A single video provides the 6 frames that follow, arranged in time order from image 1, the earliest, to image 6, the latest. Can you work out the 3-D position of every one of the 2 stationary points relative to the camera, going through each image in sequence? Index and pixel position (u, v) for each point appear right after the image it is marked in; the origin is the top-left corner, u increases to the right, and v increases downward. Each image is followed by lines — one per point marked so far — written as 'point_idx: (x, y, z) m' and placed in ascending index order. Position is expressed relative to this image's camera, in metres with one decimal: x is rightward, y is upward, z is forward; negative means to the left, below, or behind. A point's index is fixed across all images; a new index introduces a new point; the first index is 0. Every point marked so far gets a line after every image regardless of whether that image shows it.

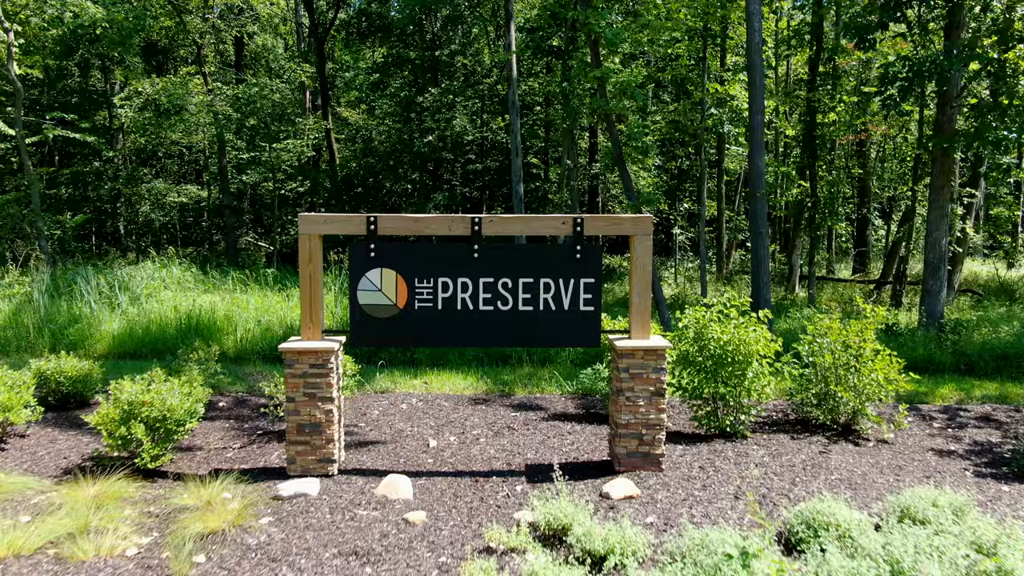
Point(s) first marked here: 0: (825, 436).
0: (+4.1, -2.0, +6.2) m
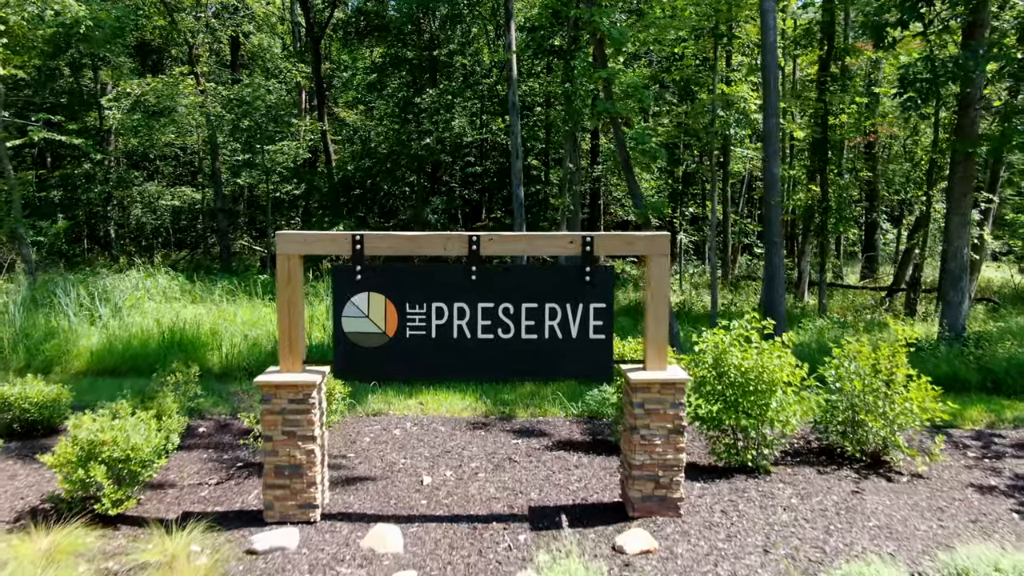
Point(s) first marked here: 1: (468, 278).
0: (+4.1, -2.2, +5.7) m
1: (-0.4, +0.1, +4.4) m
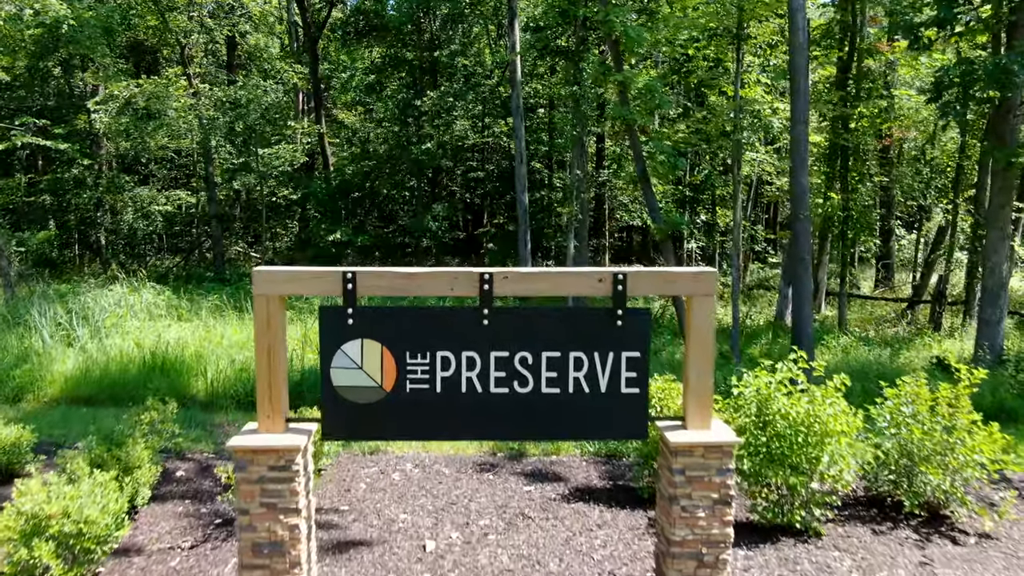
0: (+4.3, -2.6, +5.0) m
1: (-0.3, -0.3, +3.8) m
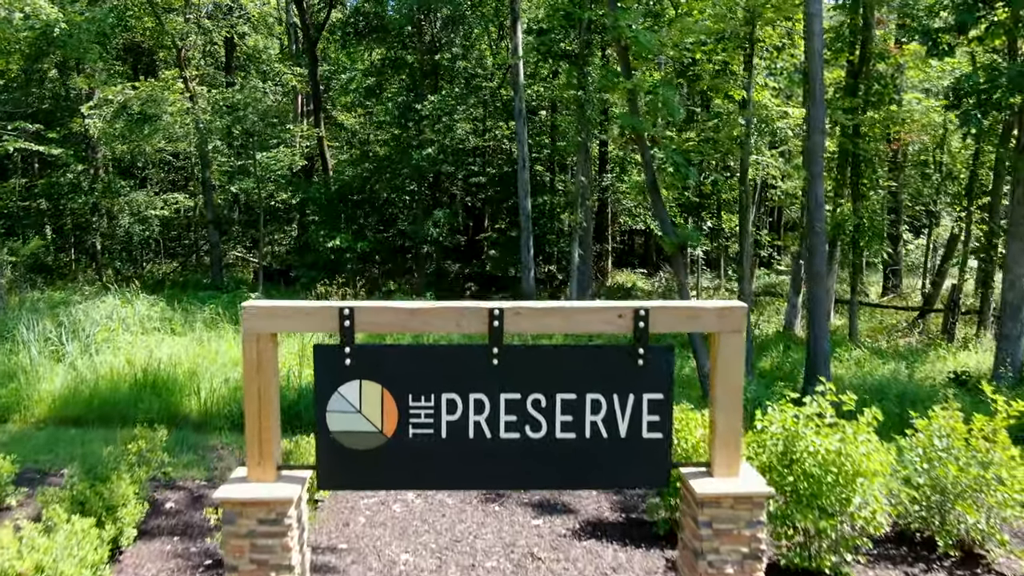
0: (+4.4, -2.8, +4.7) m
1: (-0.2, -0.6, +3.5) m
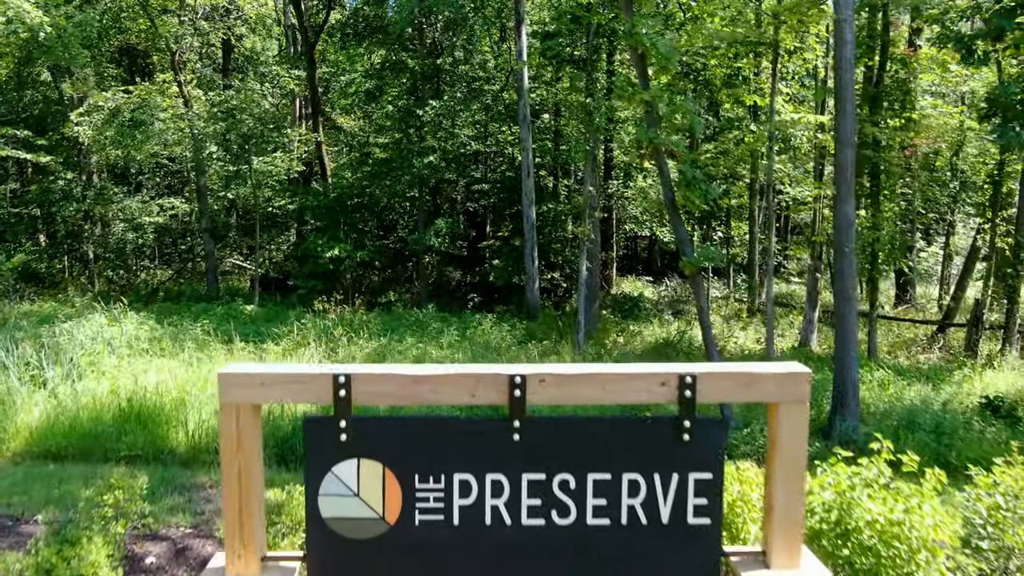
0: (+4.5, -3.2, +4.2) m
1: (0.0, -0.9, +3.0) m
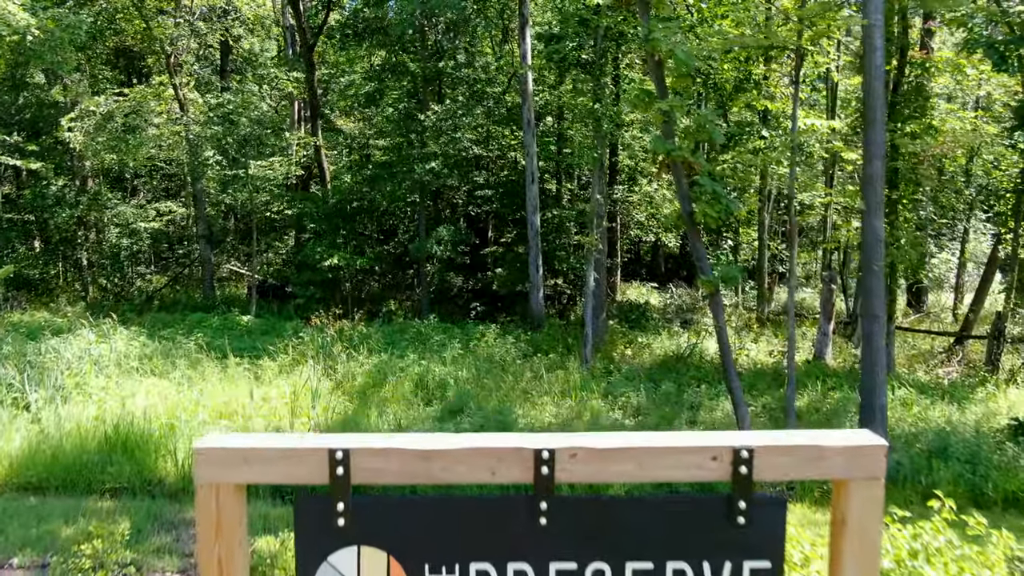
0: (+4.7, -3.5, +3.8) m
1: (+0.1, -1.3, +2.5) m
